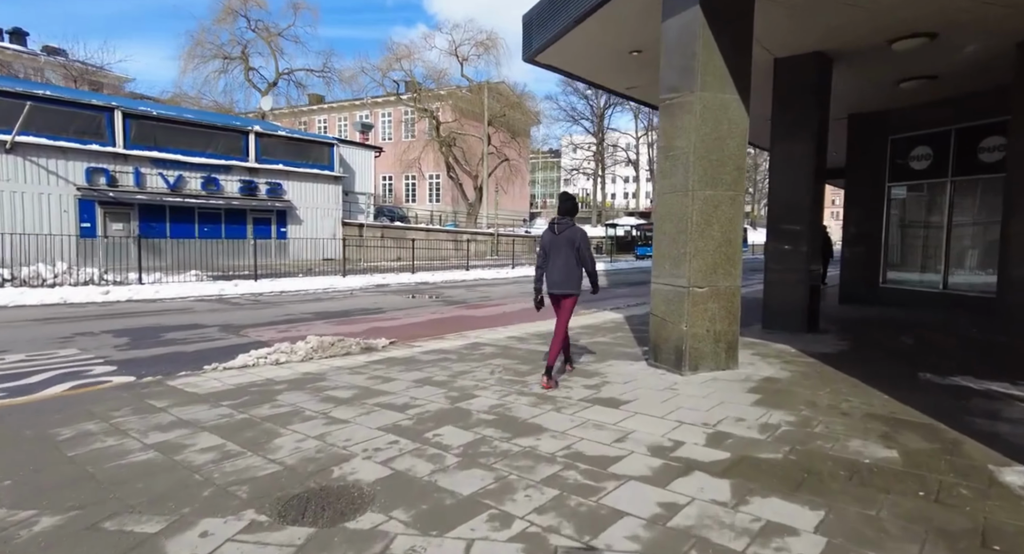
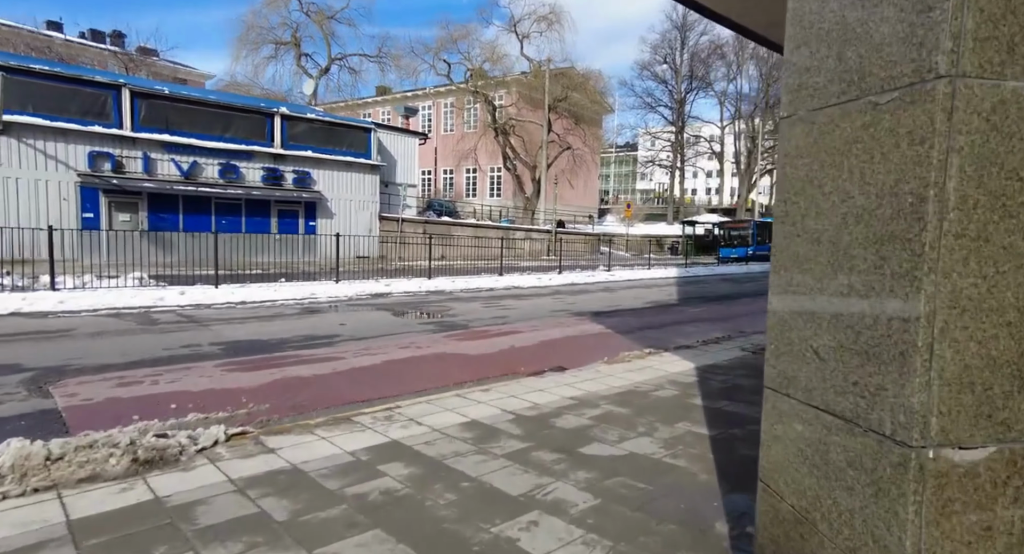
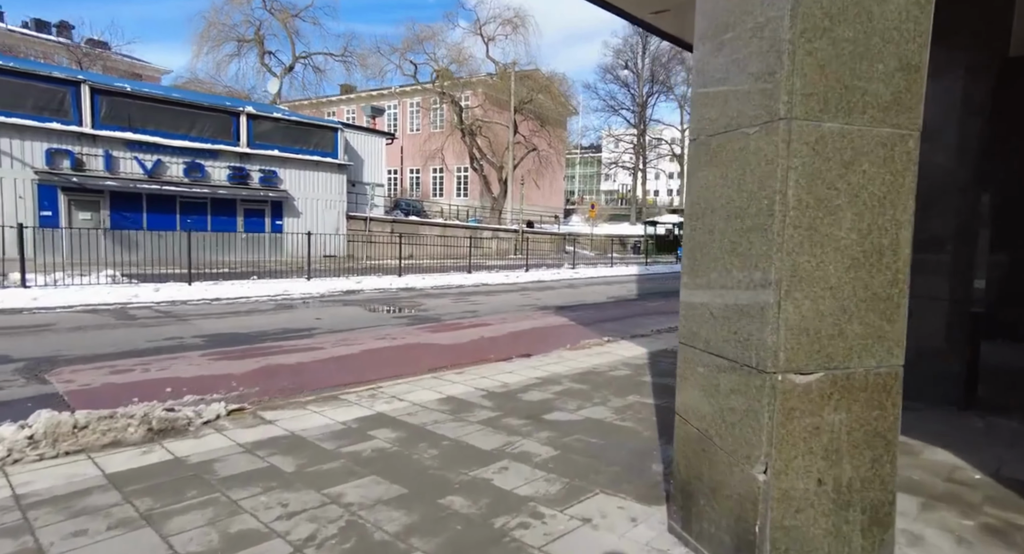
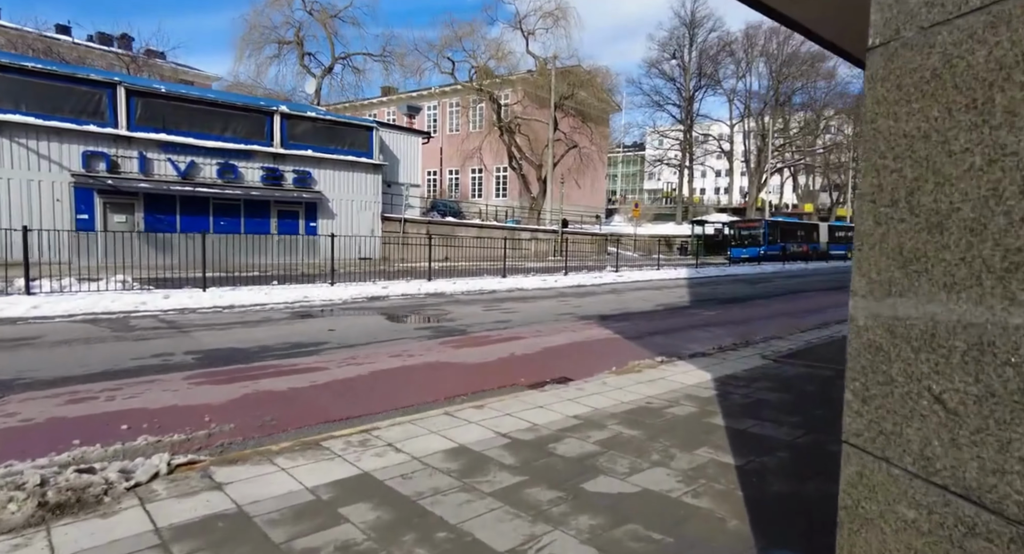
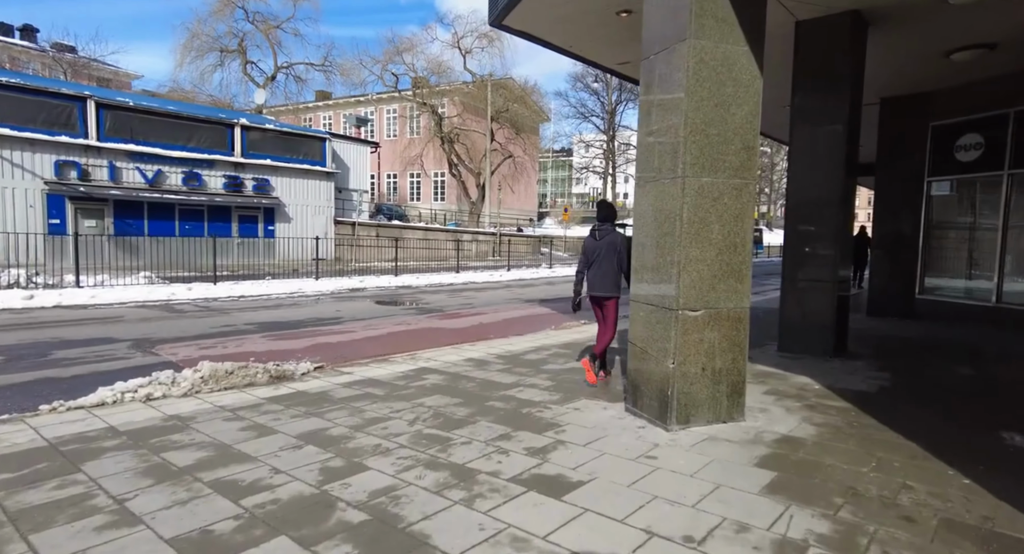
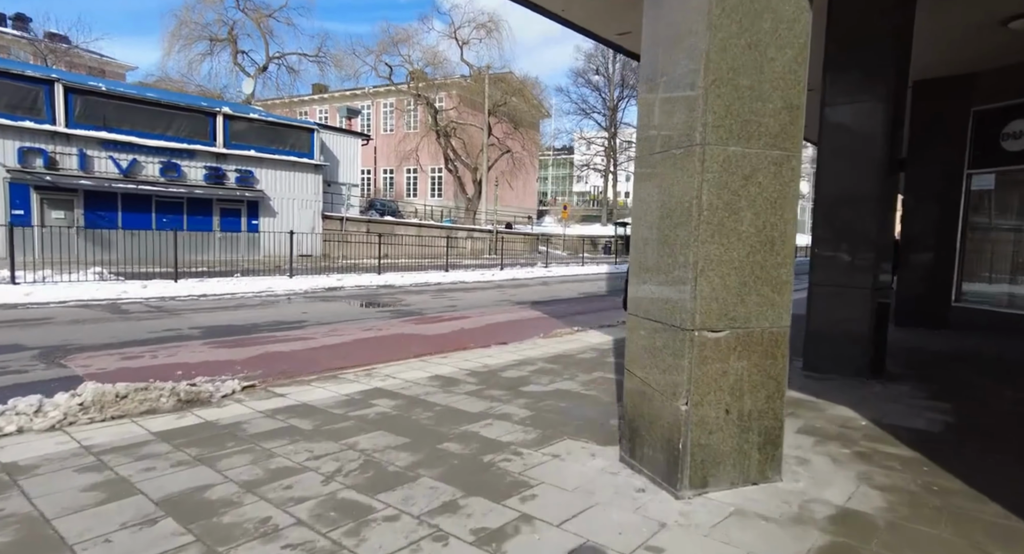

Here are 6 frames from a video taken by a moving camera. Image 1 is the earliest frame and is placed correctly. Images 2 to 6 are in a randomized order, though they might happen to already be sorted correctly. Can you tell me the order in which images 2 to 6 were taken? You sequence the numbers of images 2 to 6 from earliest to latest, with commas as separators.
5, 6, 3, 2, 4
